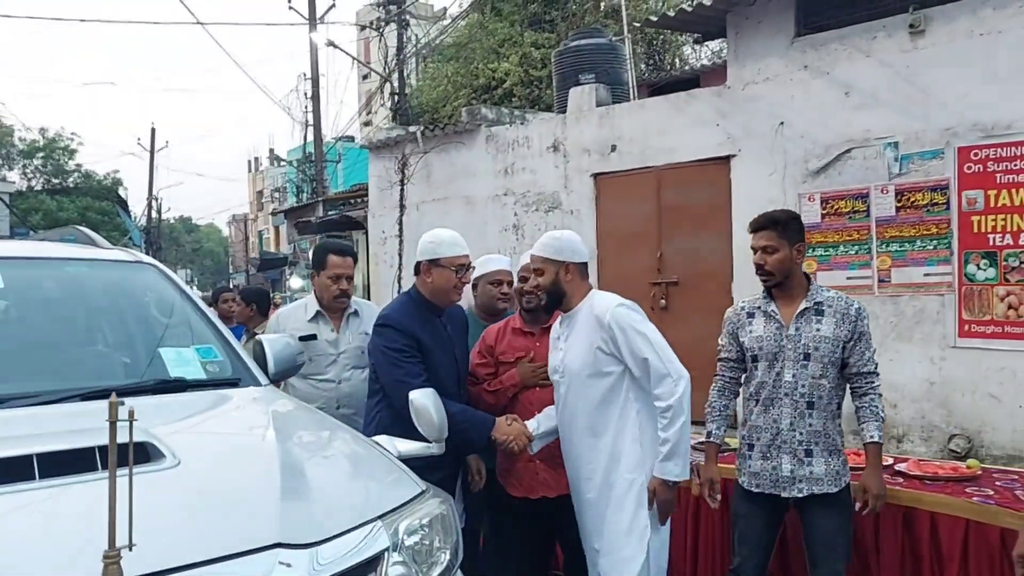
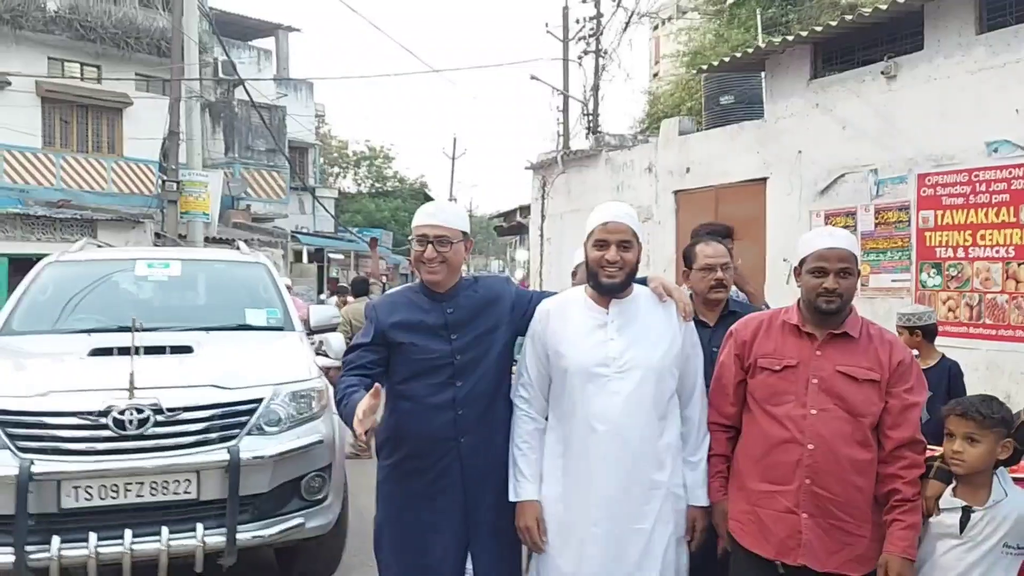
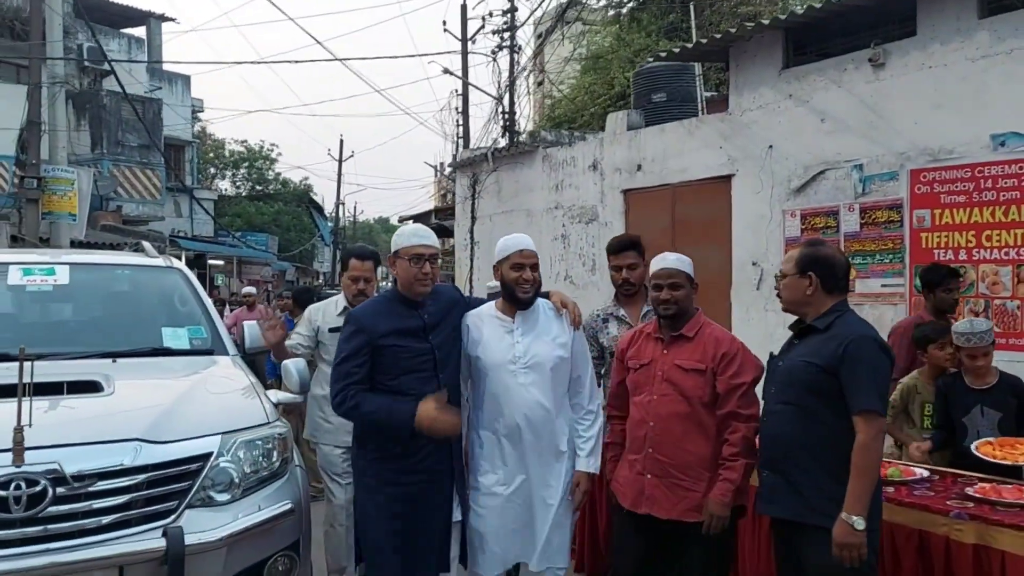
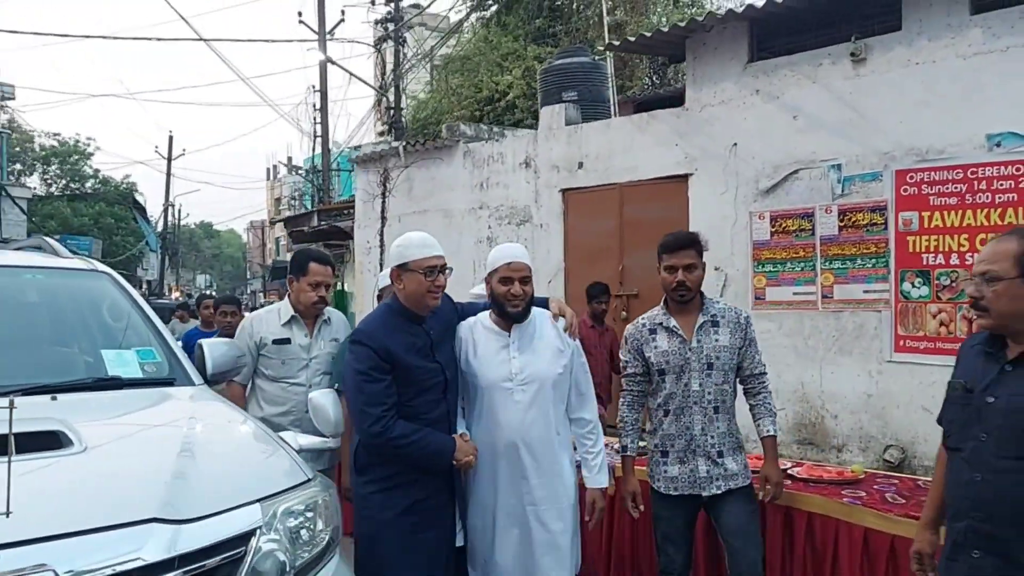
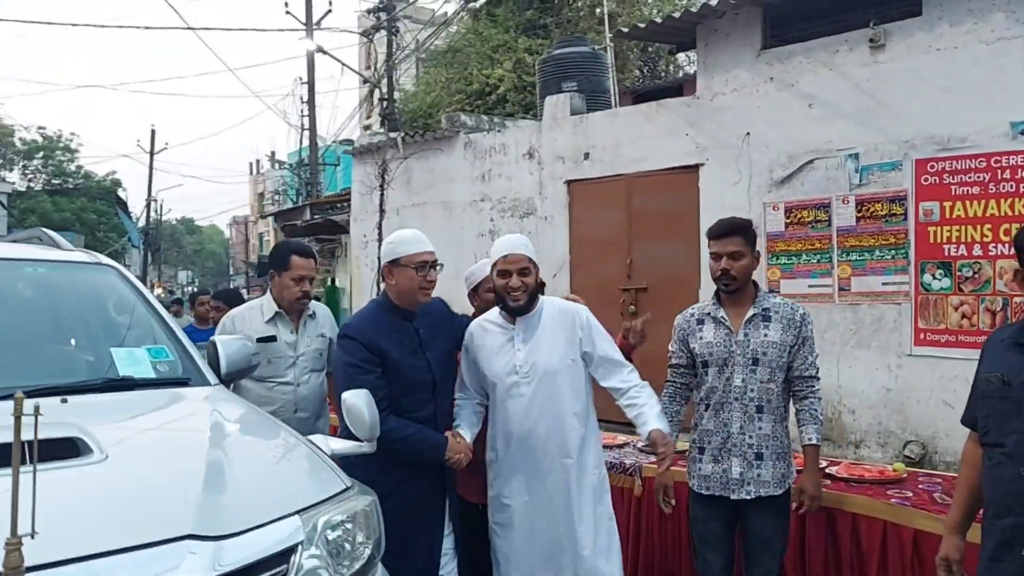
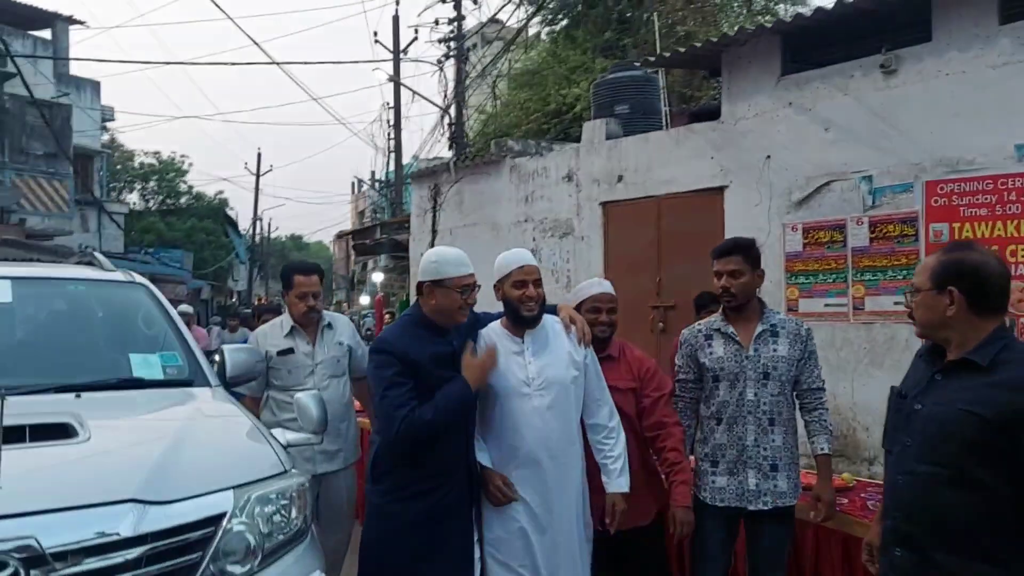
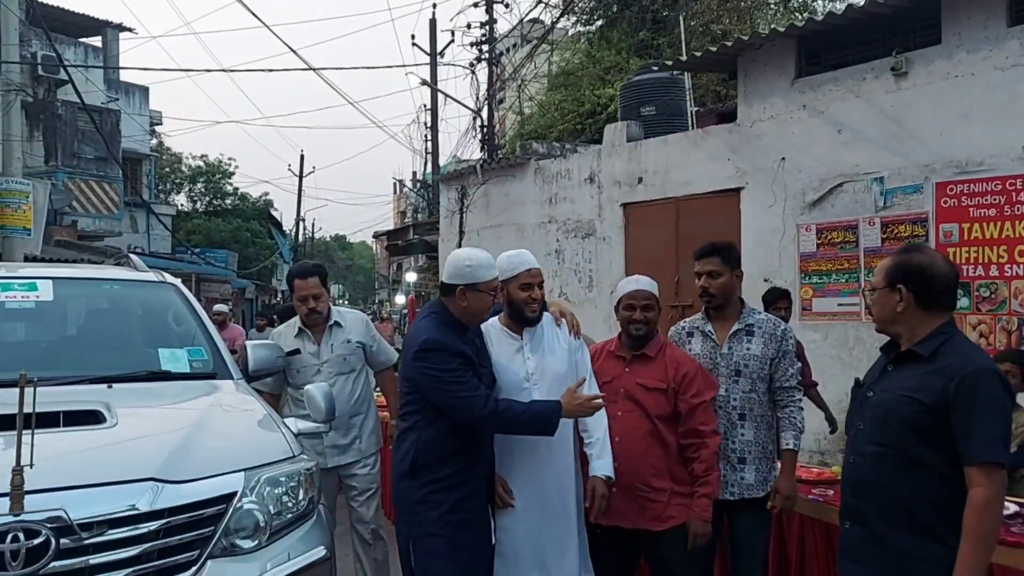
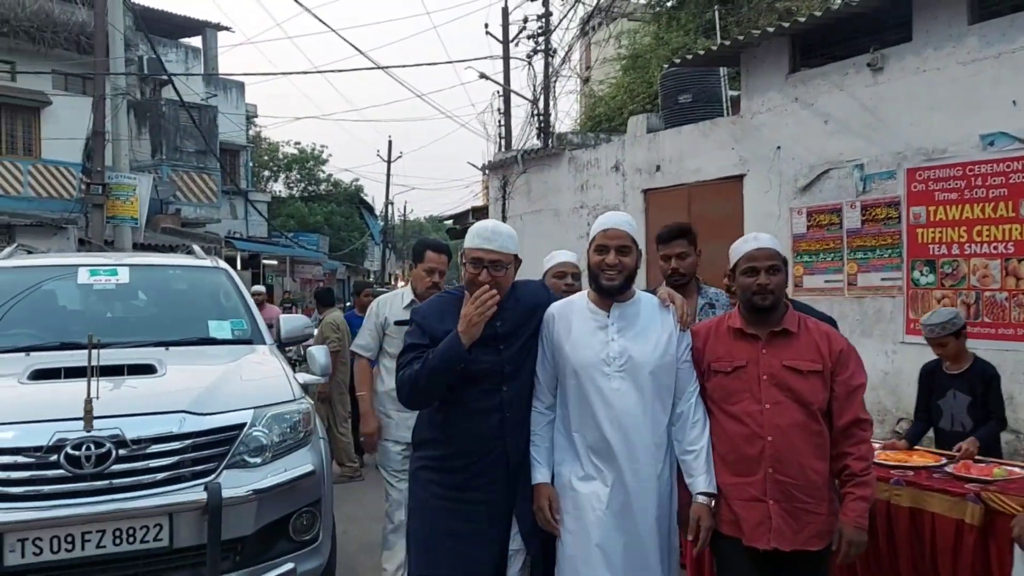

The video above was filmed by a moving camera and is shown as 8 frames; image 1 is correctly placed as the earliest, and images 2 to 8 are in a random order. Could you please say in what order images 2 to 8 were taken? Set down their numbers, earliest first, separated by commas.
5, 4, 6, 7, 3, 8, 2
